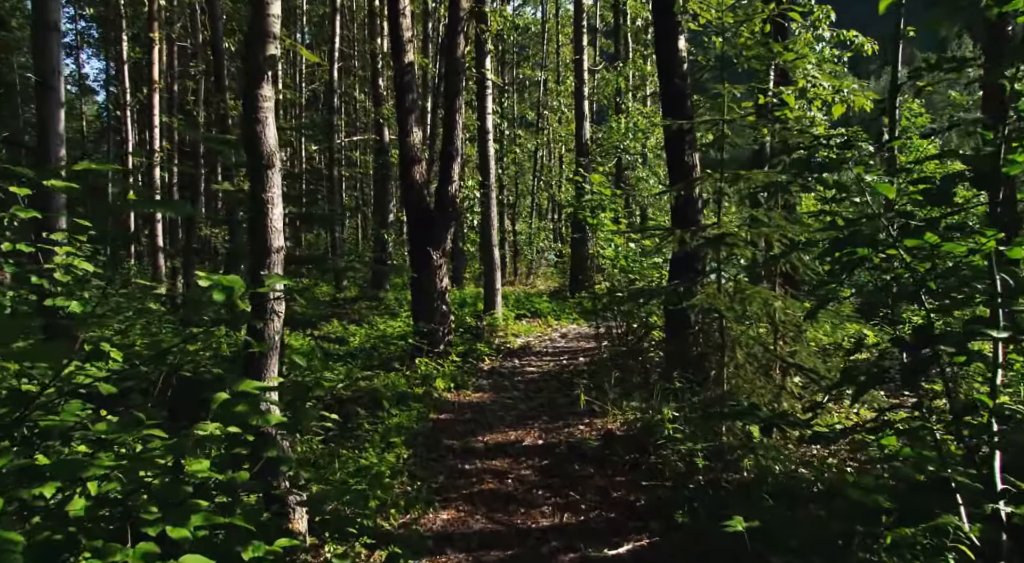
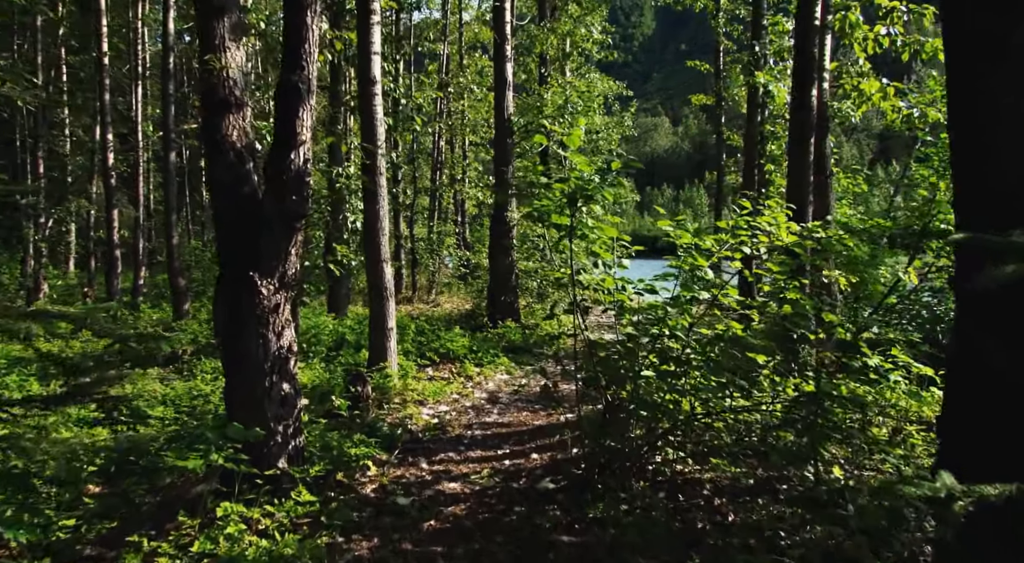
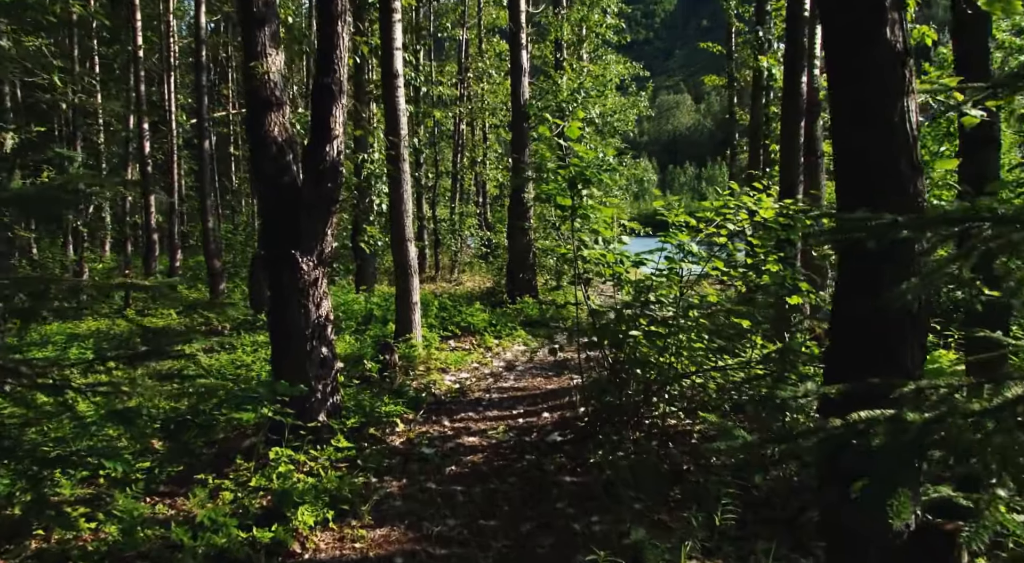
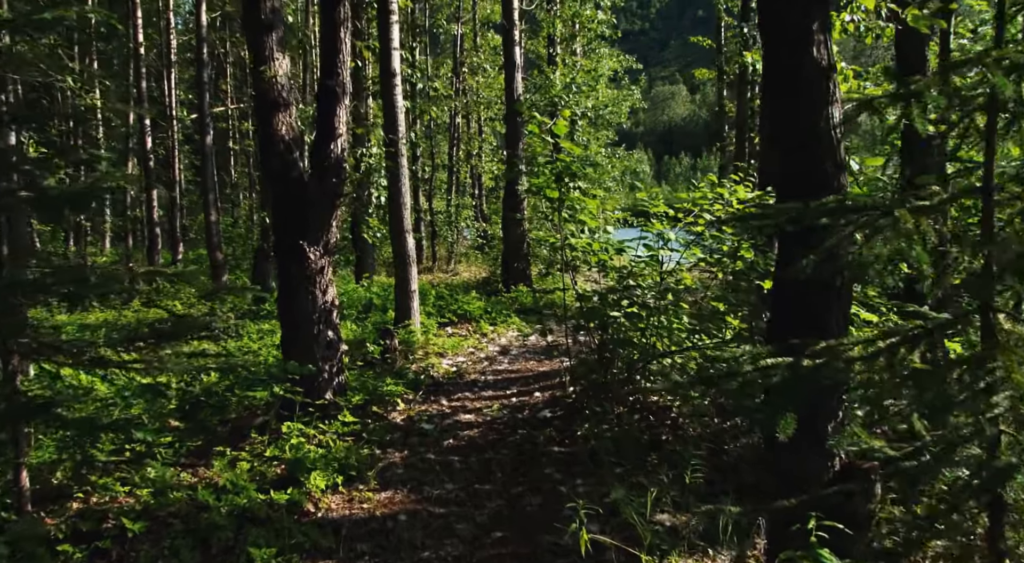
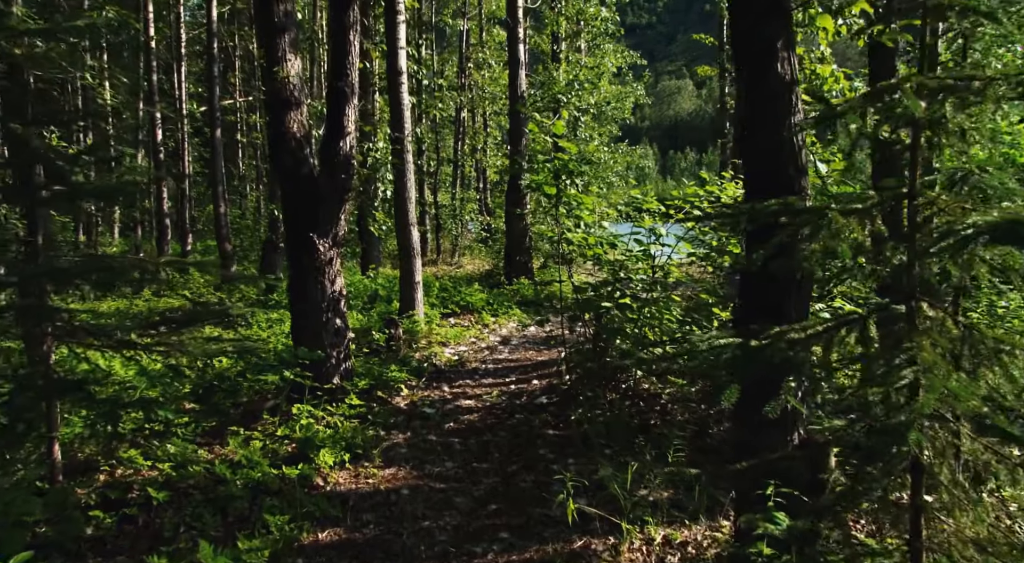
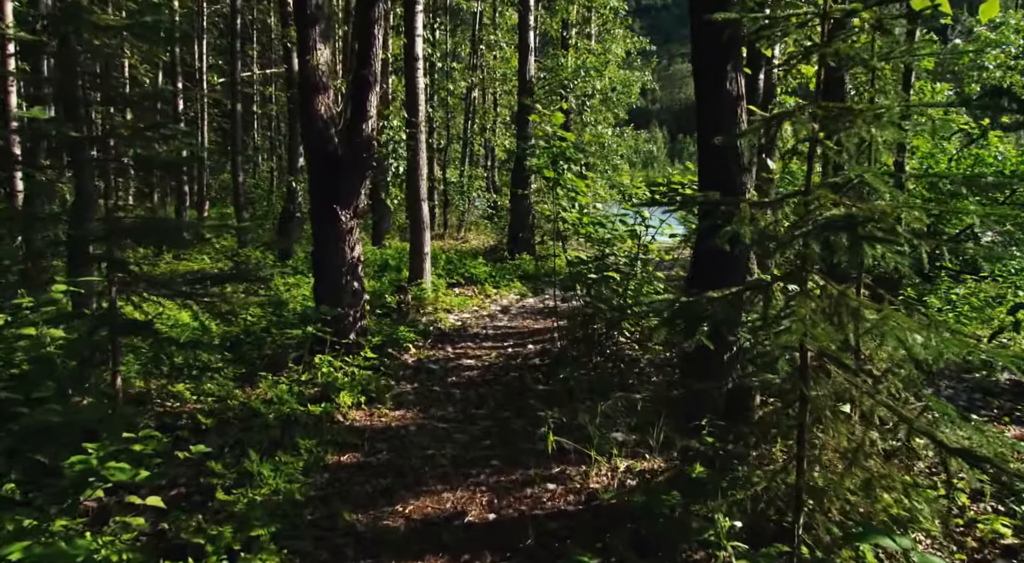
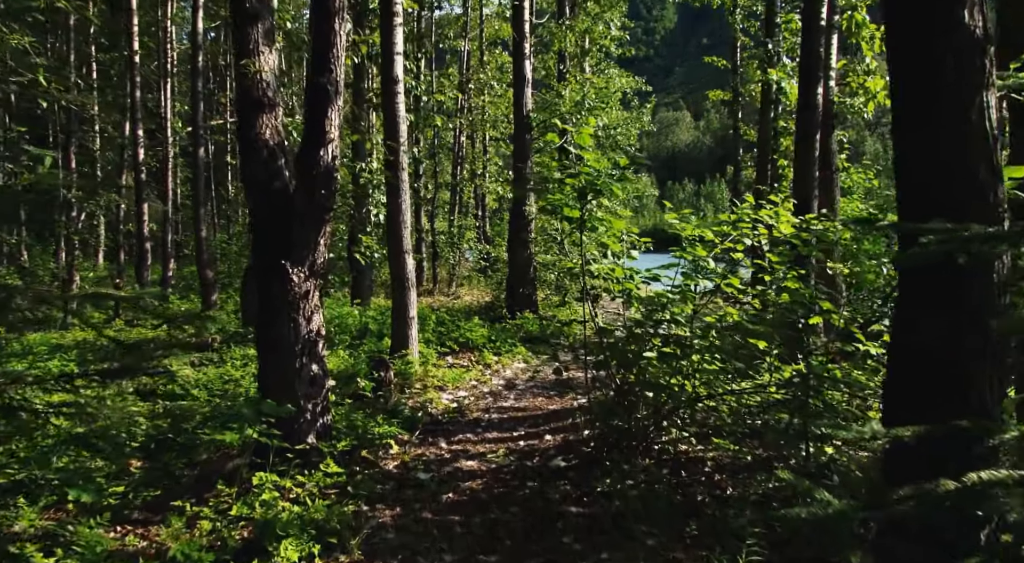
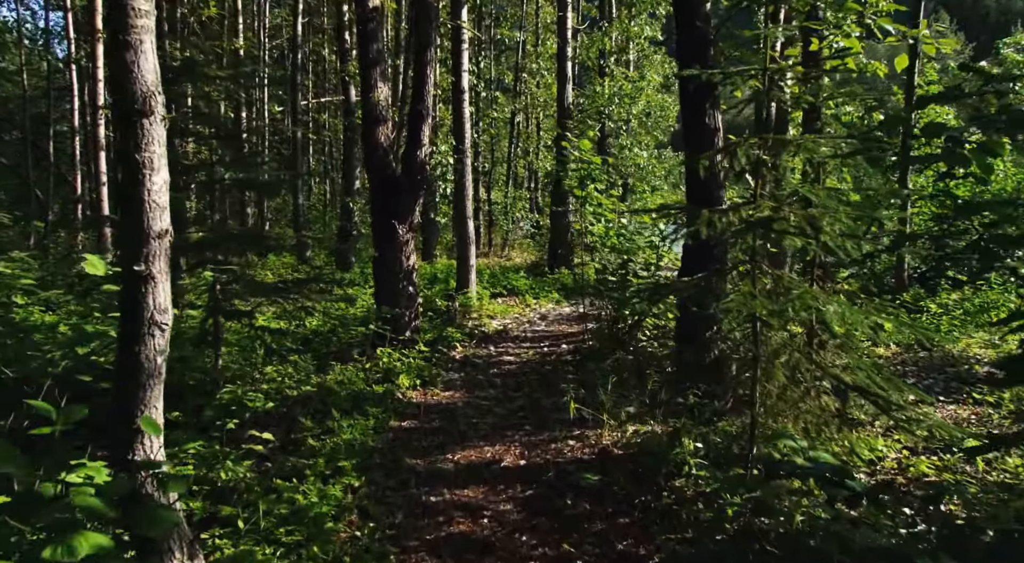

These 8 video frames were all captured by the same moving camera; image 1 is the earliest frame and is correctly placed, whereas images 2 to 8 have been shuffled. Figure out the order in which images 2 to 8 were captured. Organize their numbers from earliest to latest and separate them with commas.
8, 6, 5, 4, 3, 7, 2
